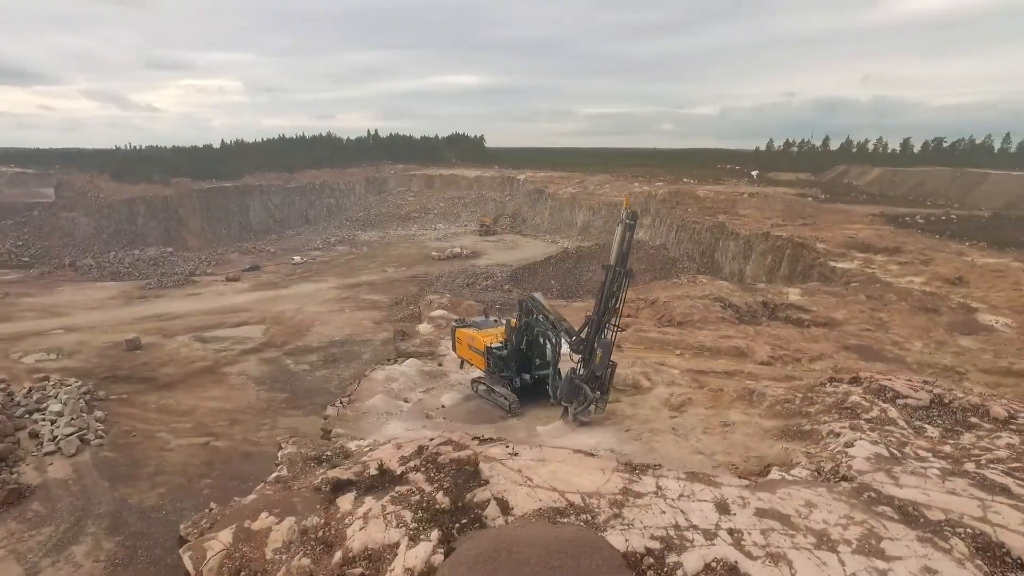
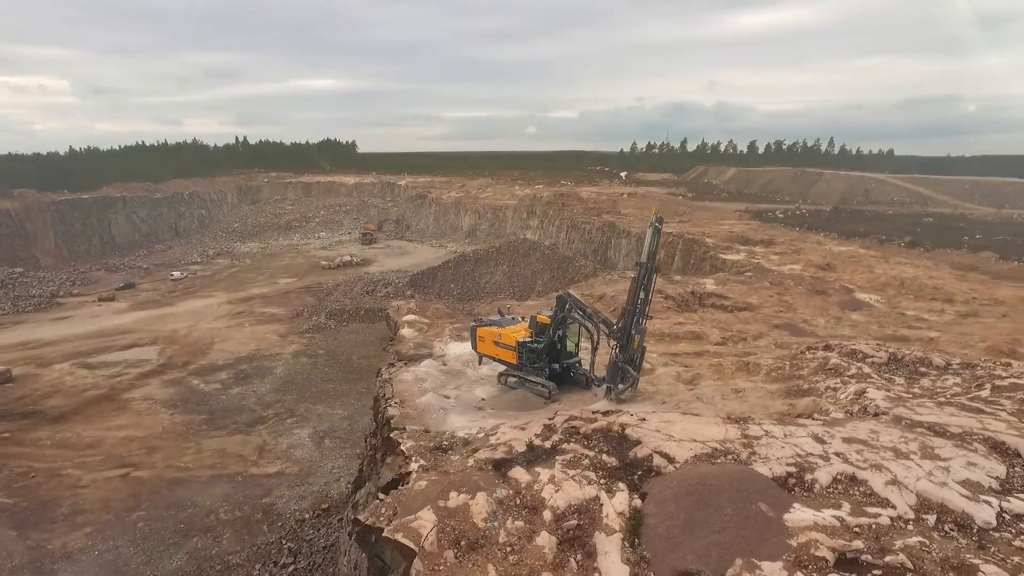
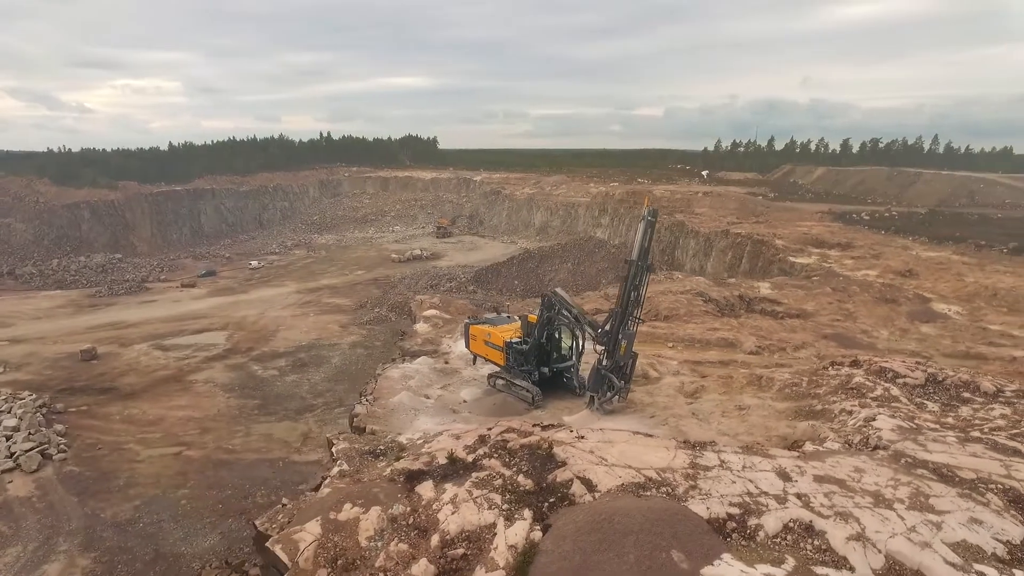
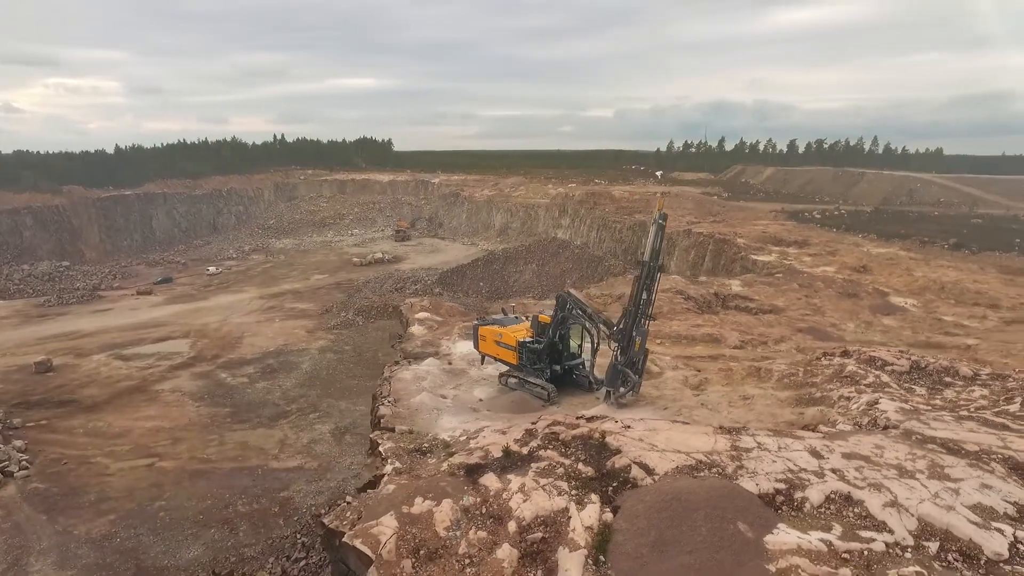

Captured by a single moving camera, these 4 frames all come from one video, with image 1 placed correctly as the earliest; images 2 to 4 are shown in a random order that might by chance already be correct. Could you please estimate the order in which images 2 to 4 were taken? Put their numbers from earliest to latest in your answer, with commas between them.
3, 4, 2
